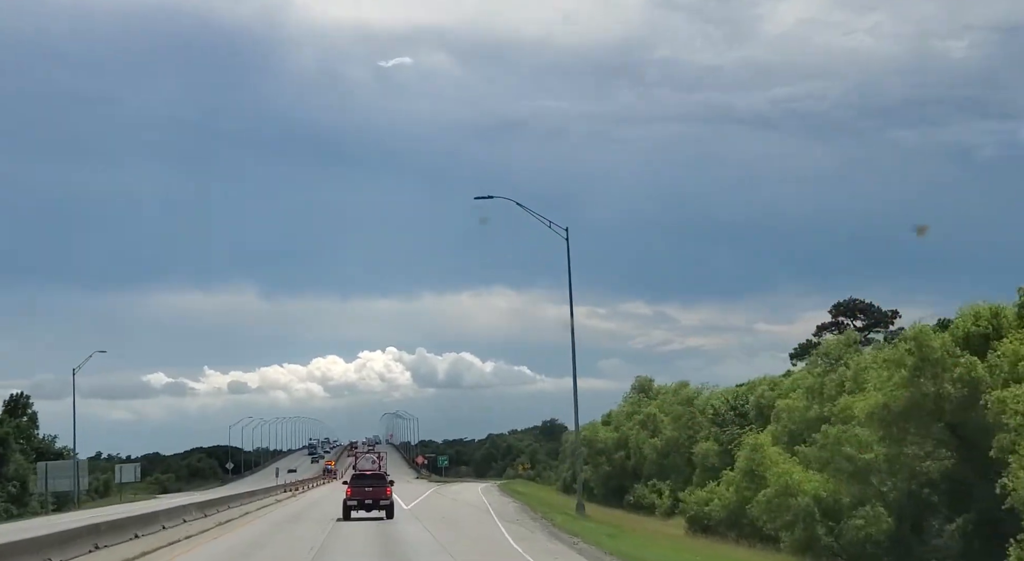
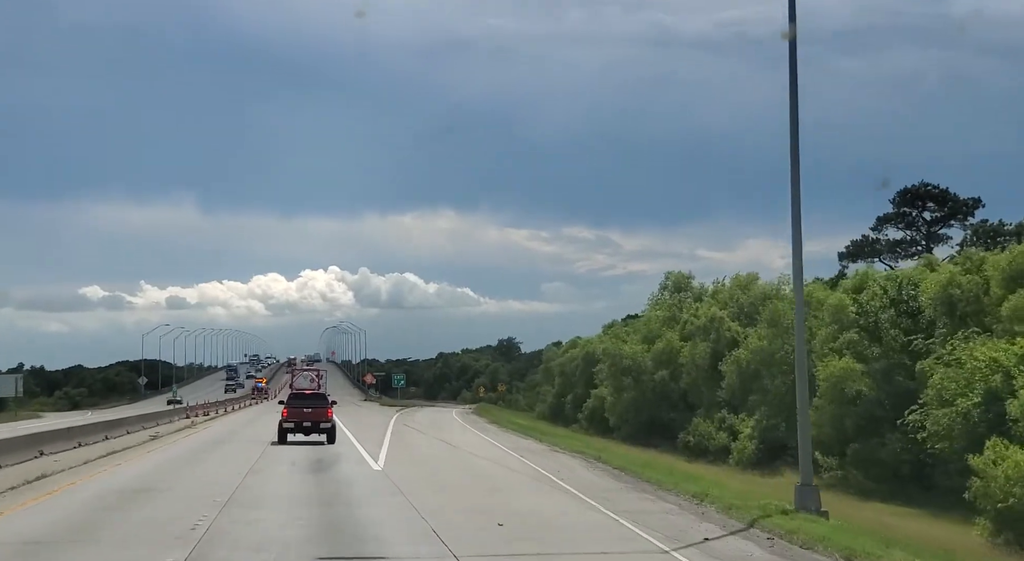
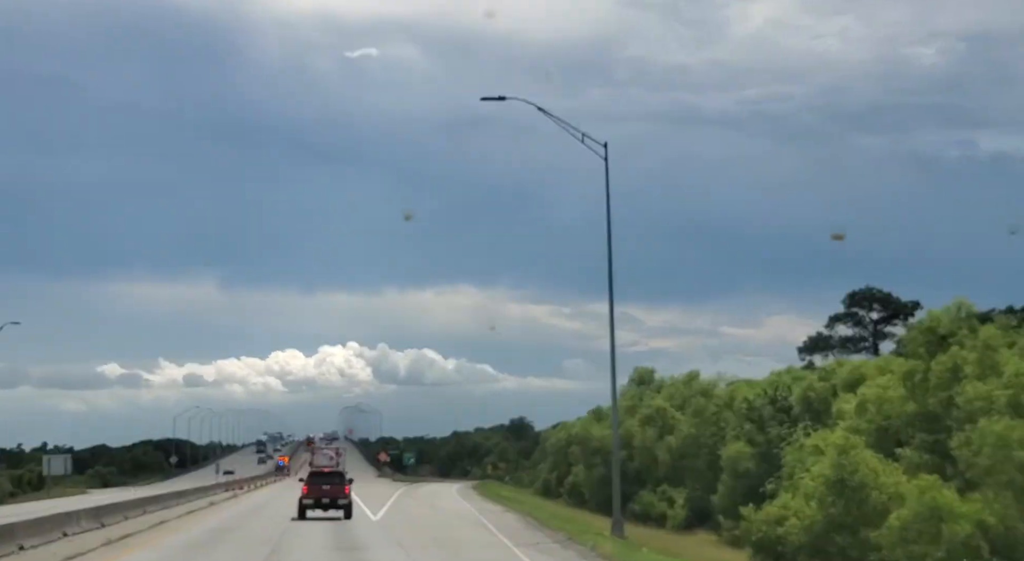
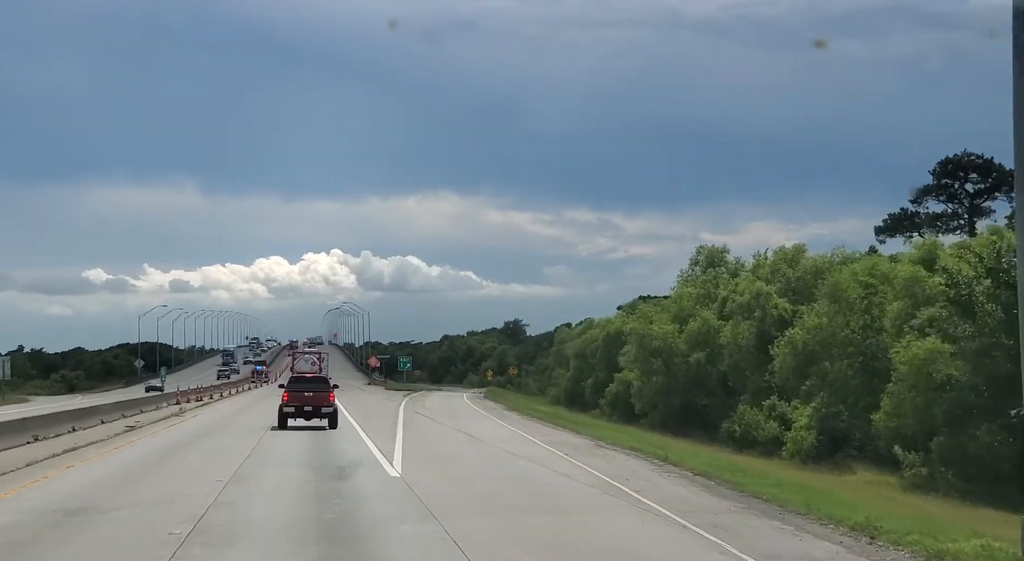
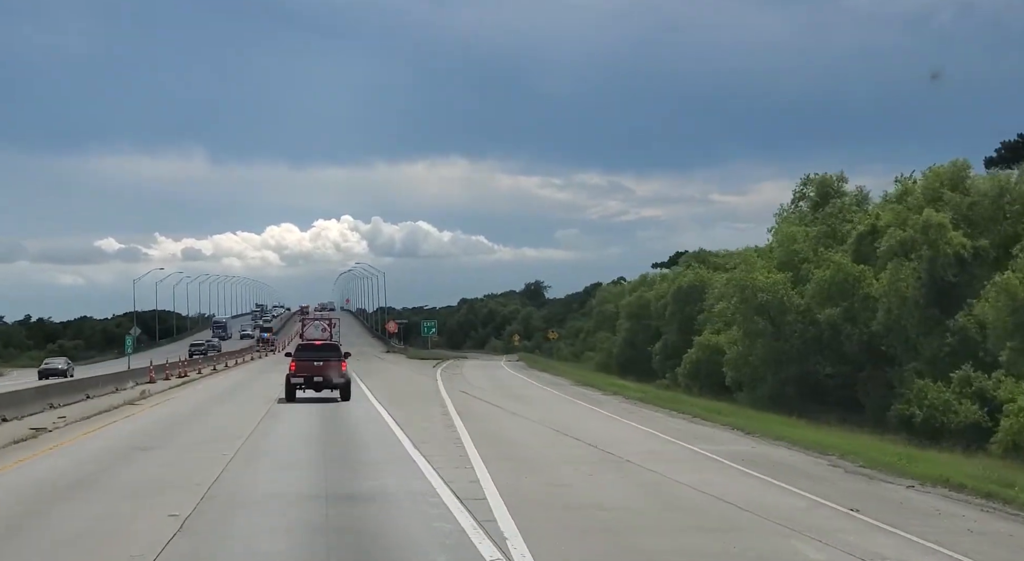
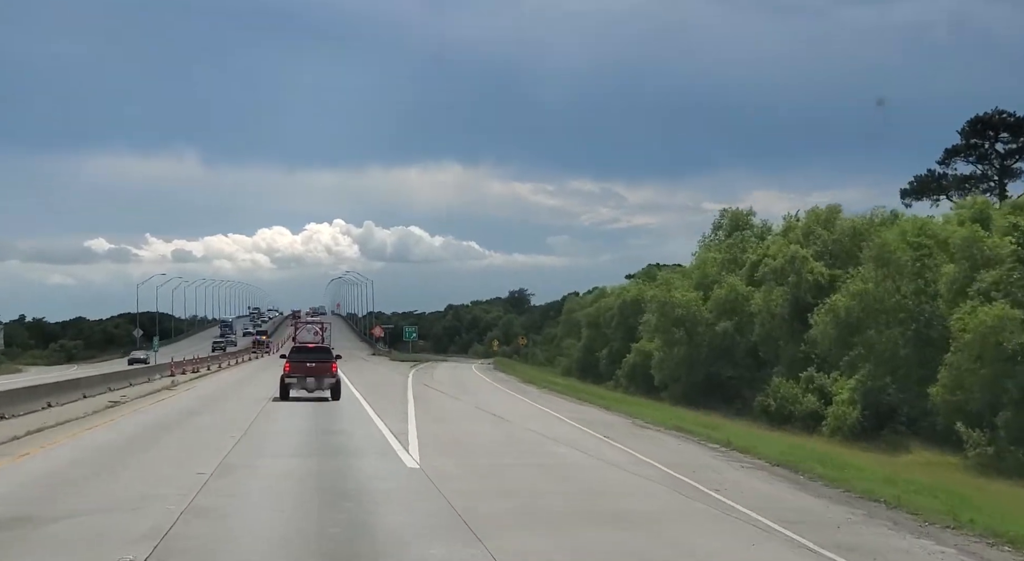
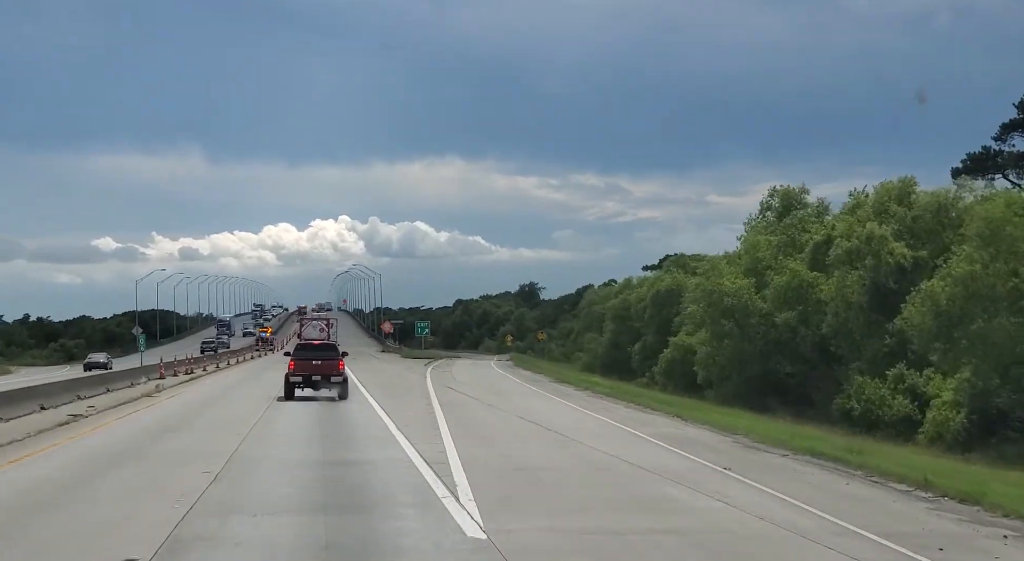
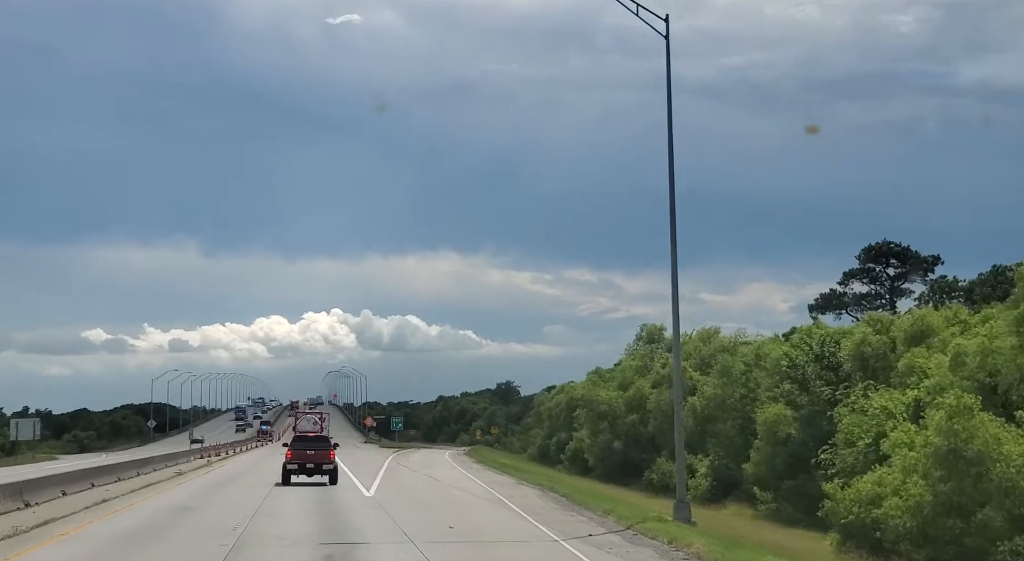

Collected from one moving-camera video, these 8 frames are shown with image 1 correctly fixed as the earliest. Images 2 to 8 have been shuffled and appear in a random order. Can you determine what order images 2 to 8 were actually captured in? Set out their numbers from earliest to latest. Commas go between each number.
3, 8, 2, 4, 6, 7, 5
